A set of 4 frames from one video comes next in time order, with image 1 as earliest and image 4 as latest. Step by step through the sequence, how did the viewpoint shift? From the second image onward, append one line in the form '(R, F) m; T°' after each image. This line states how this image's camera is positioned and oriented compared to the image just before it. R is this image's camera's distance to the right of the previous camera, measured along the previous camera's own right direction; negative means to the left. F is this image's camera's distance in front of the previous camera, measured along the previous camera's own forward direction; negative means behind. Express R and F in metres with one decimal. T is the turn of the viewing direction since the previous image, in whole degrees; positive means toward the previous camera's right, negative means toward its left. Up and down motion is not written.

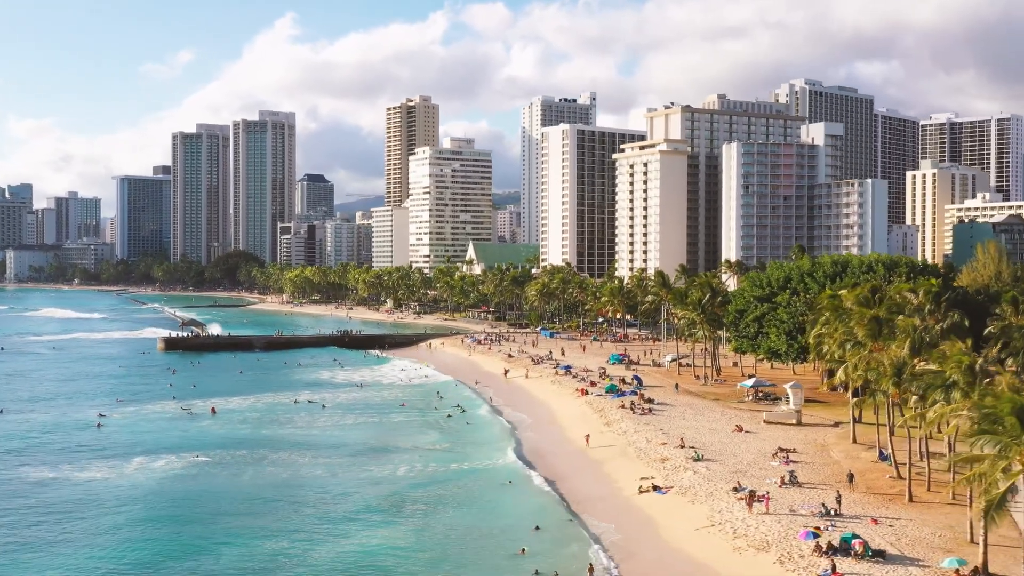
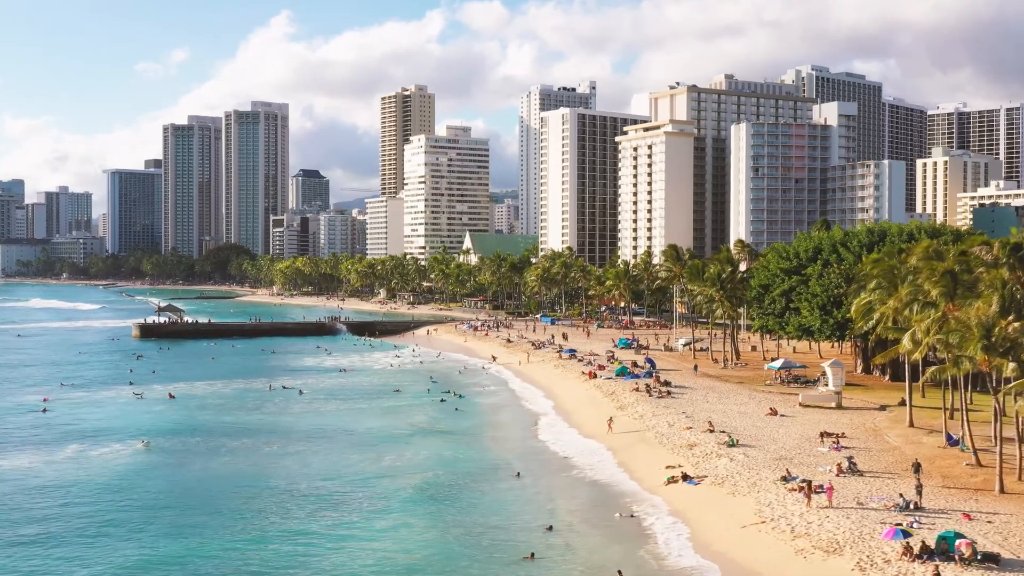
(-0.2, +8.7) m; 0°
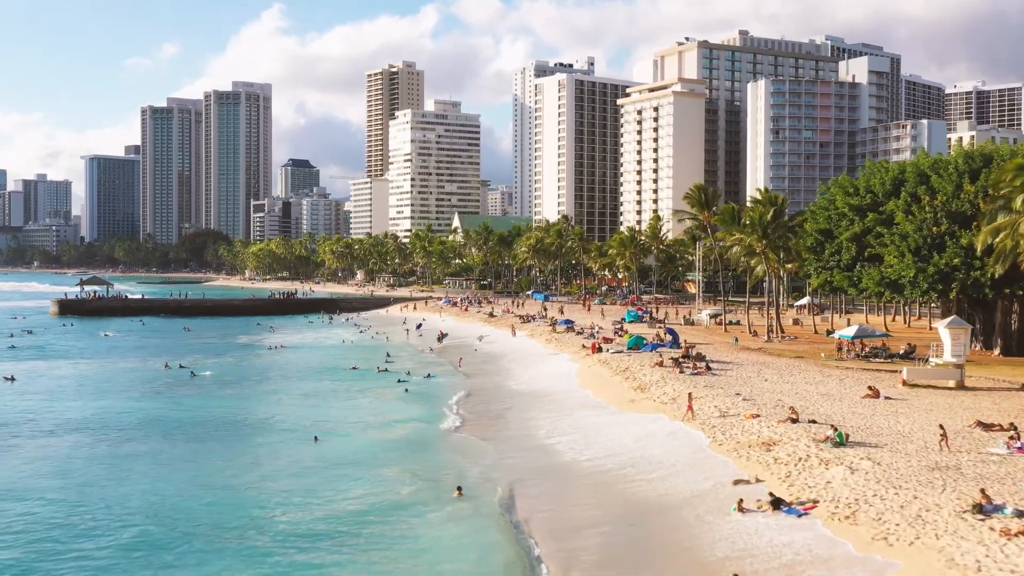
(+1.0, +19.8) m; 0°
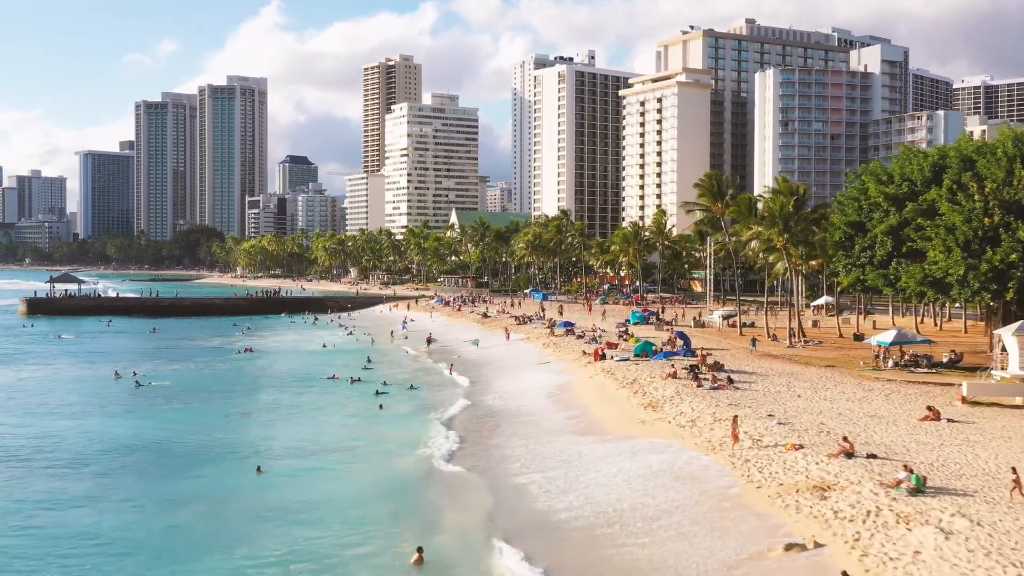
(+0.4, +6.4) m; 0°
